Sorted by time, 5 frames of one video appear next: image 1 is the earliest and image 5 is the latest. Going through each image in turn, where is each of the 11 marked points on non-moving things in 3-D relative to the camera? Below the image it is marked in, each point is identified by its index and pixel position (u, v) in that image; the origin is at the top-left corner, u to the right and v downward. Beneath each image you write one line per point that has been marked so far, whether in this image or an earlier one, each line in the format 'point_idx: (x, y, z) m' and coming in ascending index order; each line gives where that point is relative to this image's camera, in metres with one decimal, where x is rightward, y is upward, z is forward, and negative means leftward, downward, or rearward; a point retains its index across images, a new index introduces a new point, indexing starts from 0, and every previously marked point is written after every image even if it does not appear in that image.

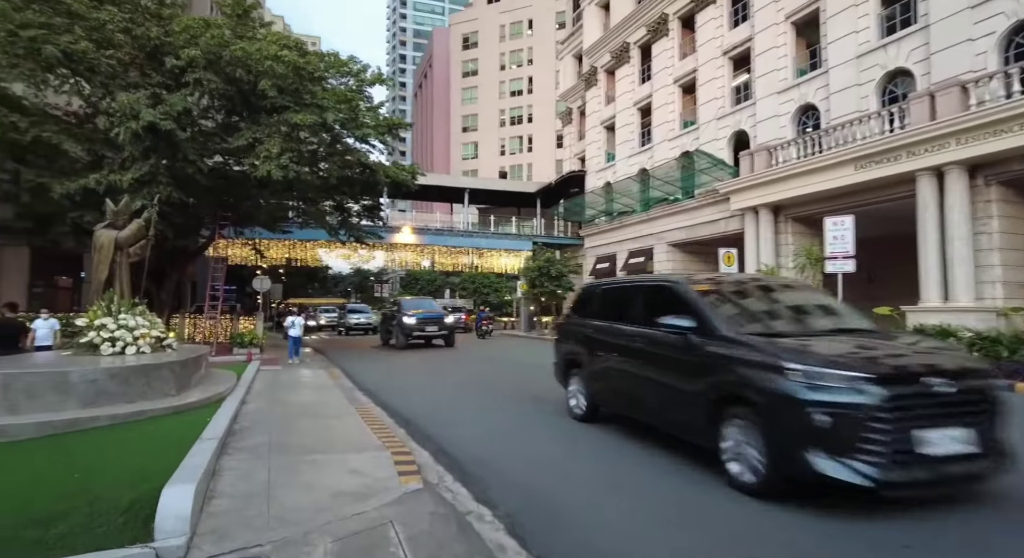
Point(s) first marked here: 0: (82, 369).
0: (-4.9, -1.0, +6.3) m
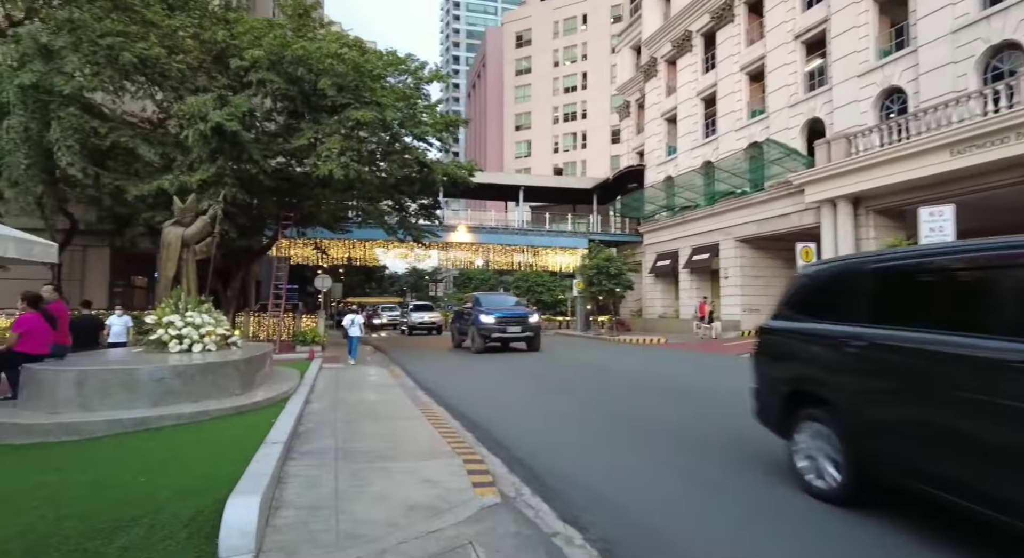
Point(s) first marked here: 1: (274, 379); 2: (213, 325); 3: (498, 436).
0: (-4.1, -1.0, +6.2) m
1: (-3.9, -1.6, +8.9) m
2: (-4.6, -0.7, +8.5) m
3: (-0.2, -1.9, +6.8) m
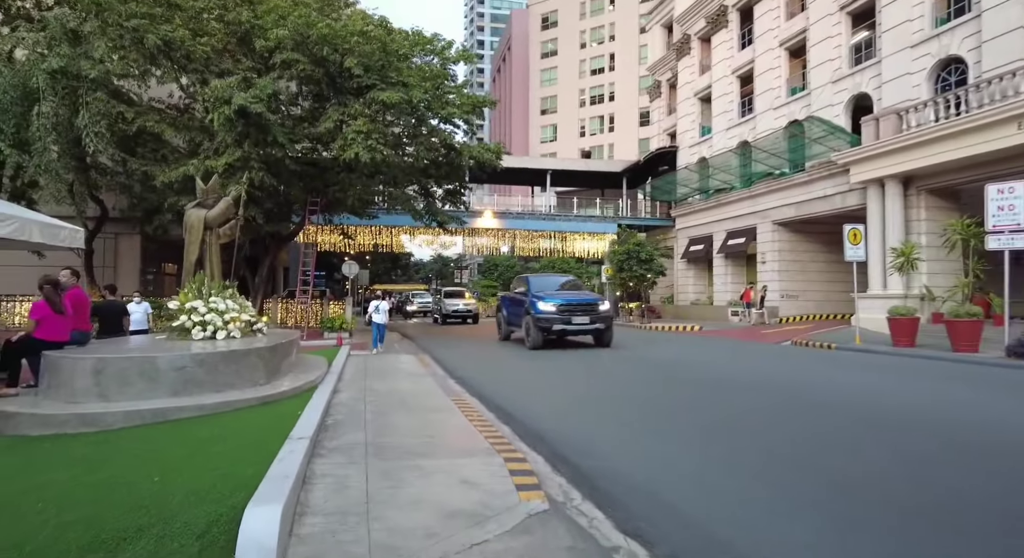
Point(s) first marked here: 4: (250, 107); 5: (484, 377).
0: (-3.6, -0.8, +5.9) m
1: (-3.3, -1.4, +8.6) m
2: (-4.1, -0.5, +8.2) m
3: (+0.3, -1.7, +6.3) m
4: (-7.3, +4.8, +15.5) m
5: (-0.5, -1.9, +10.6) m
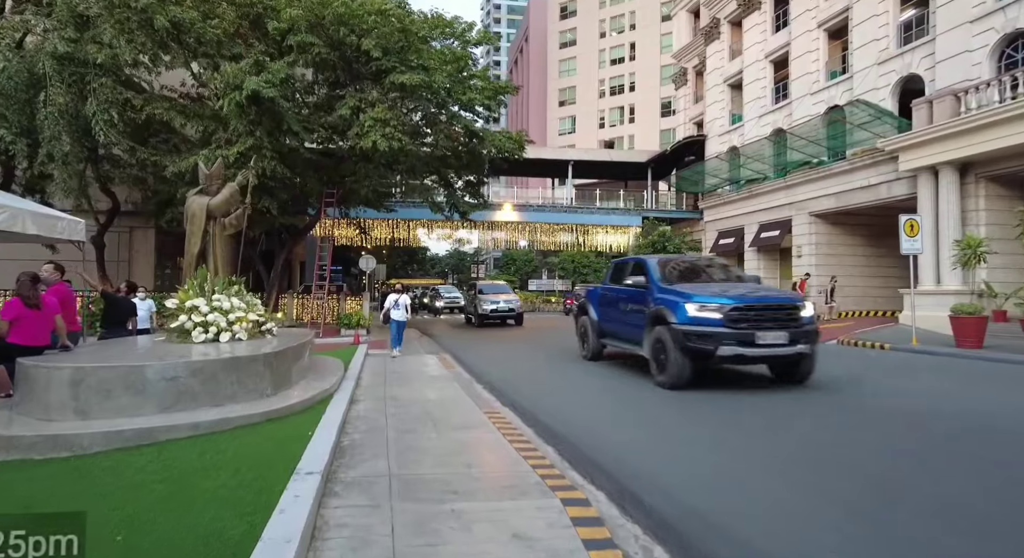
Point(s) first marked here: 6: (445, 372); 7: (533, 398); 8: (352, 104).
0: (-3.2, -0.8, +5.0) m
1: (-2.8, -1.3, +7.7) m
2: (-3.6, -0.4, +7.4) m
3: (+0.7, -1.7, +5.4) m
4: (-6.6, +5.0, +14.7) m
5: (0.0, -1.8, +9.7) m
6: (-1.2, -1.7, +10.2) m
7: (+0.3, -1.8, +8.1) m
8: (-4.8, +5.3, +16.7) m
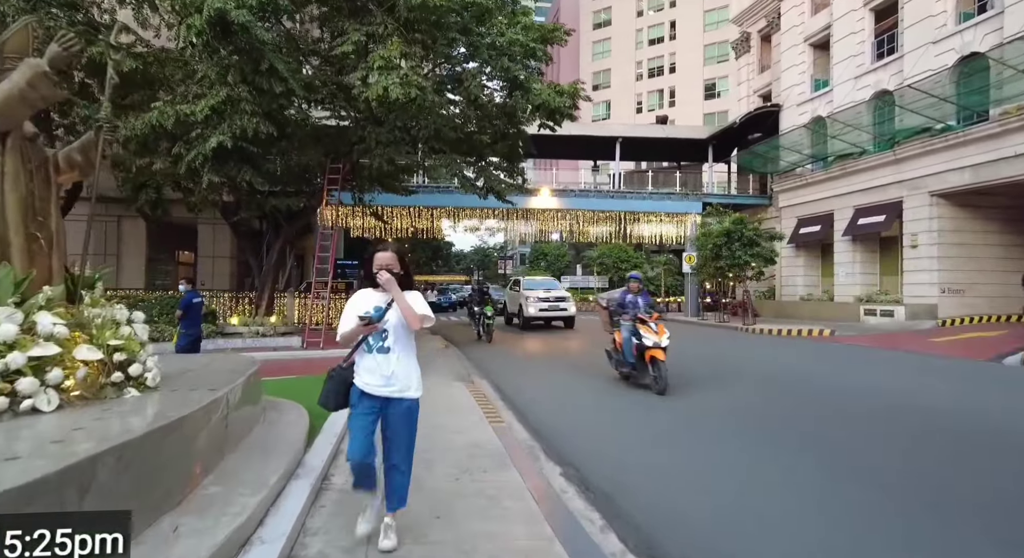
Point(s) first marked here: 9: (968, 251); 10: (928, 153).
0: (-2.4, -0.7, +0.9) m
1: (-1.9, -1.2, +3.6) m
2: (-2.7, -0.4, +3.3) m
3: (+1.5, -1.6, +1.1) m
4: (-5.4, +5.1, +10.7) m
5: (+1.0, -1.7, +5.4) m
6: (-0.2, -1.7, +6.0) m
7: (+1.2, -1.7, +3.9) m
8: (-3.5, +5.4, +12.7) m
9: (+15.7, +1.0, +19.1) m
10: (+14.5, +4.4, +19.4) m
